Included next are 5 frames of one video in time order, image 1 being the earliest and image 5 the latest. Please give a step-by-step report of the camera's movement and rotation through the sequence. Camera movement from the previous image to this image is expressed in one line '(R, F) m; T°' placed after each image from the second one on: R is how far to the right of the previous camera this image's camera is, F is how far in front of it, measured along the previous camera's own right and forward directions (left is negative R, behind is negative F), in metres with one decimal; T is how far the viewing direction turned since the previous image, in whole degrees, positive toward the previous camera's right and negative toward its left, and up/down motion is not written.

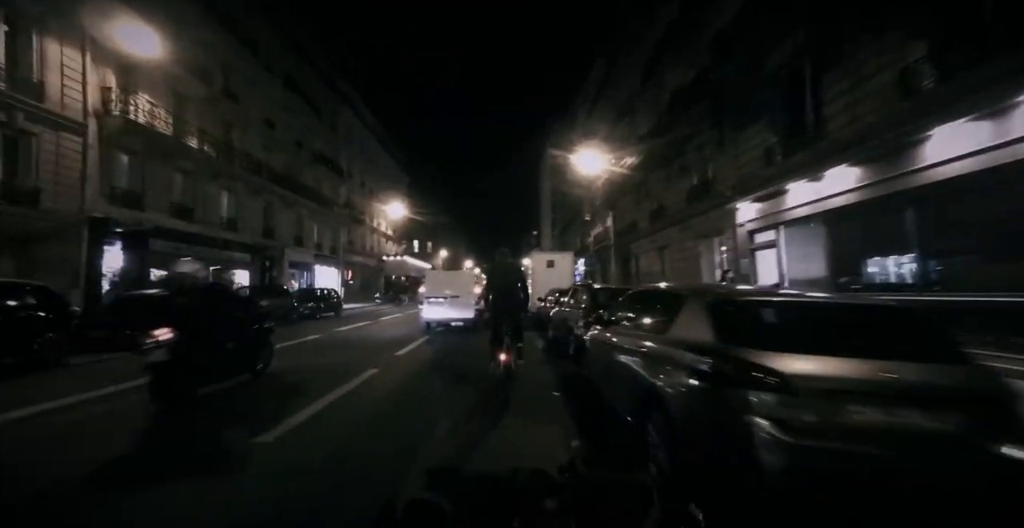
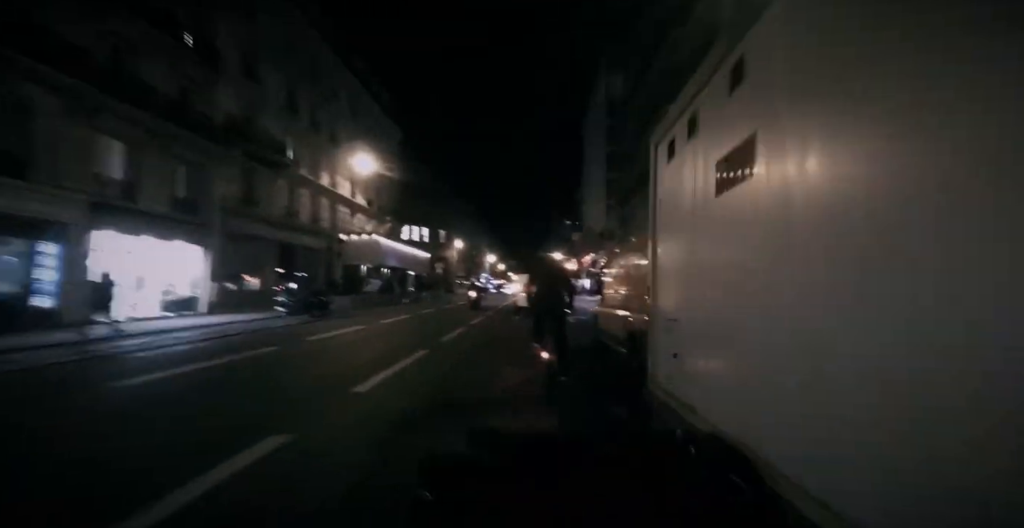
(-0.3, +0.3) m; -1°
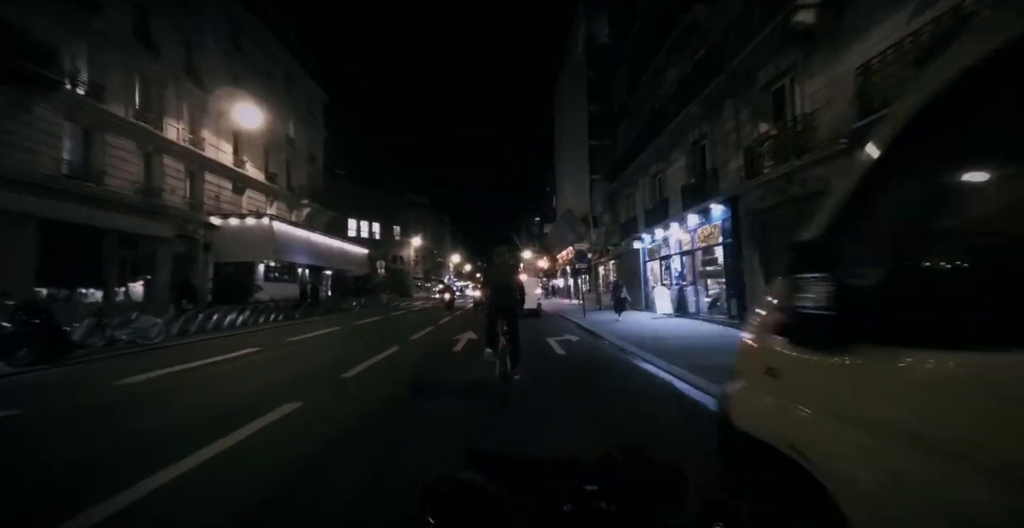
(0.0, -0.1) m; +4°
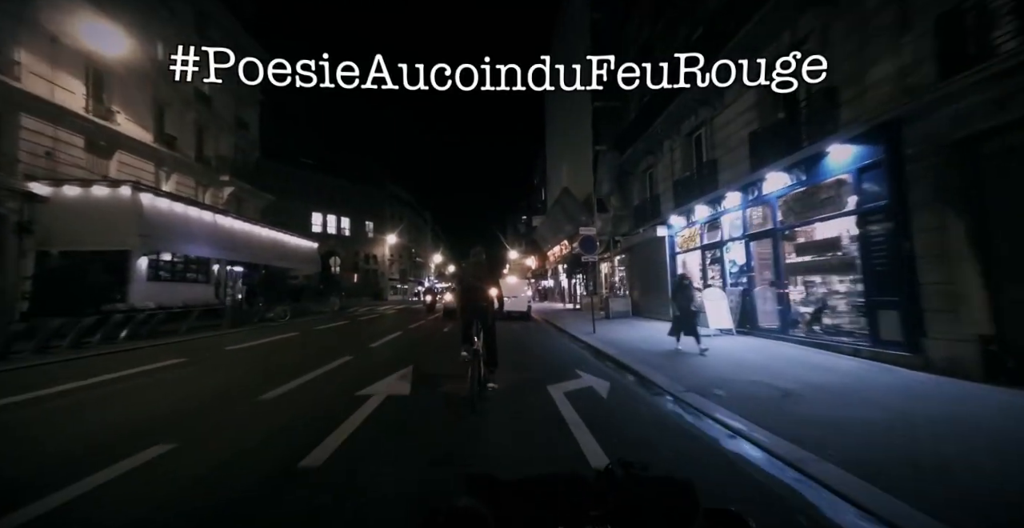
(+0.3, +1.2) m; -2°
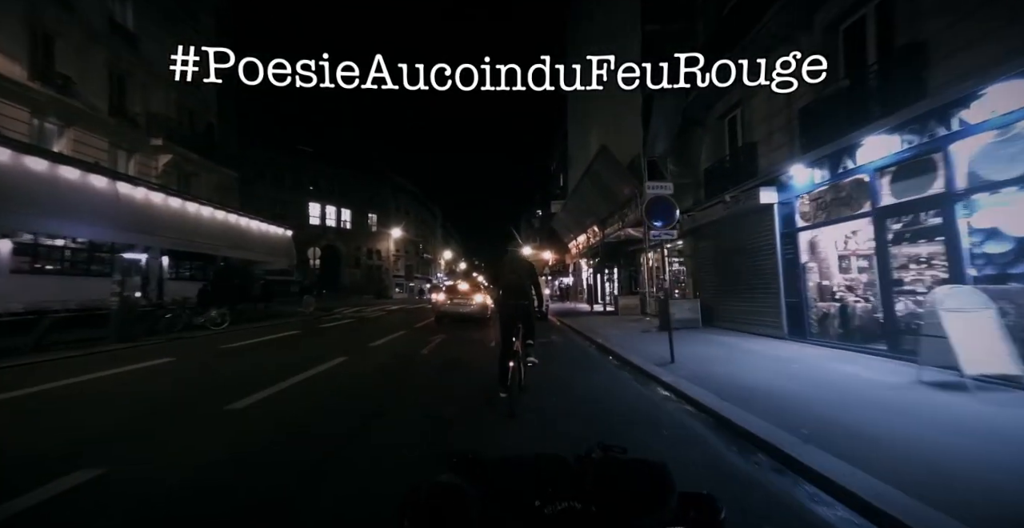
(-0.2, -0.4) m; 0°
